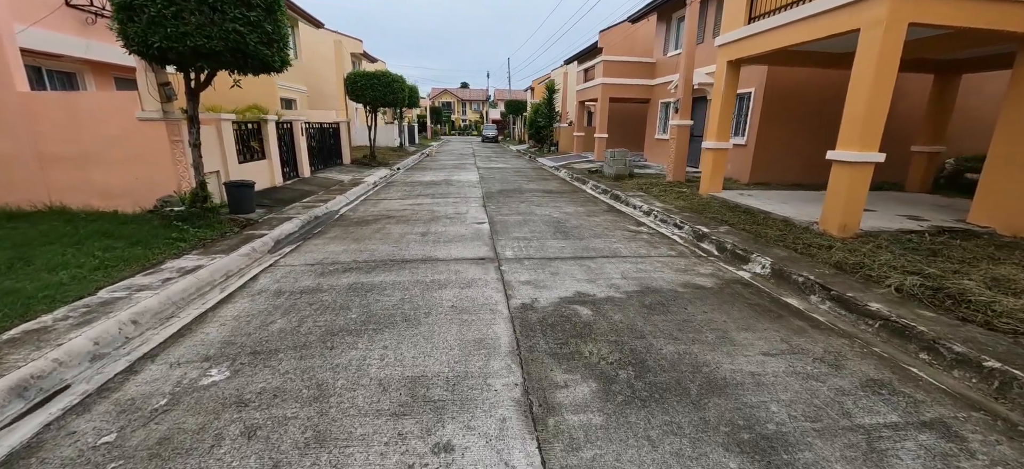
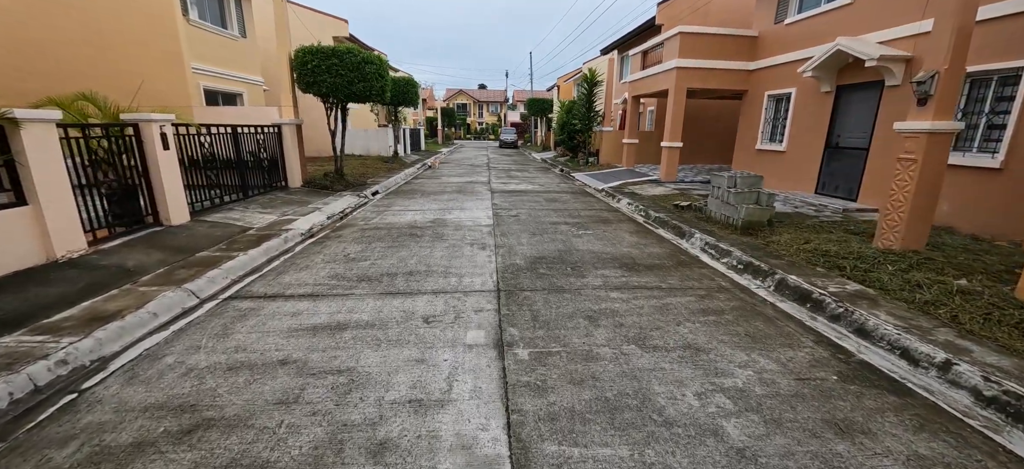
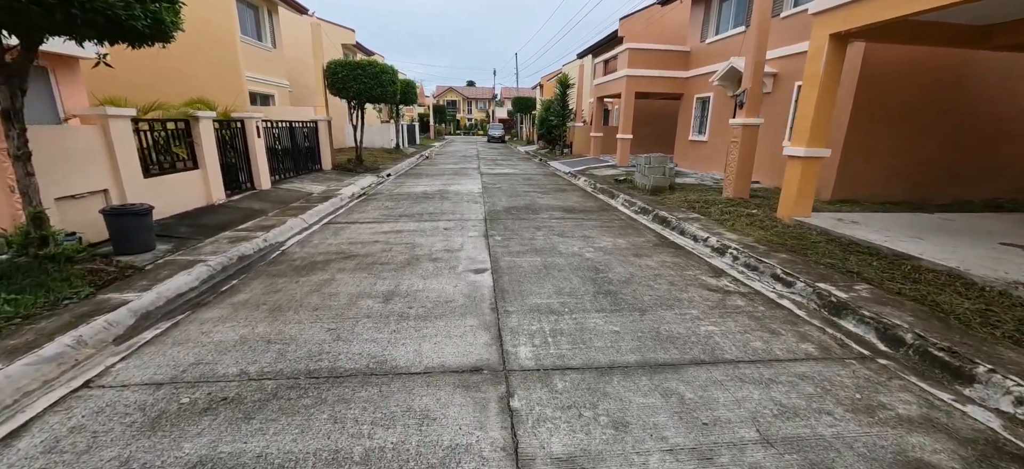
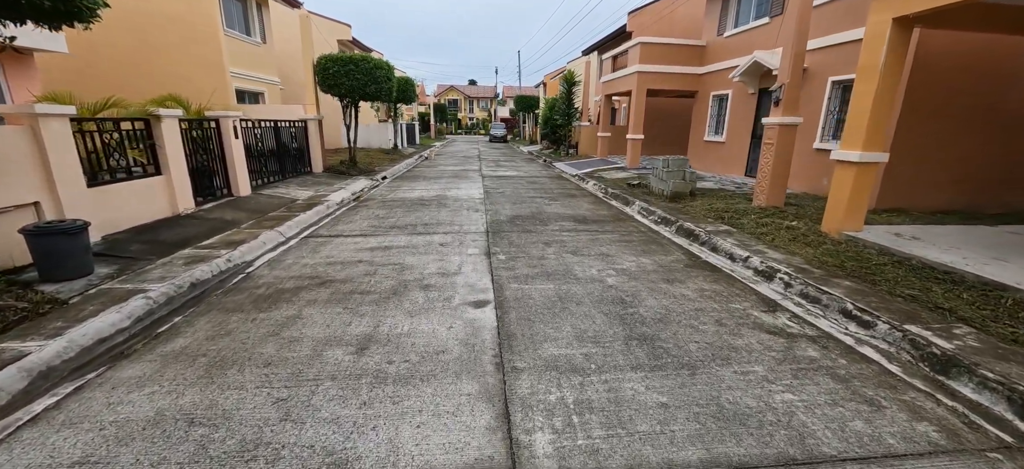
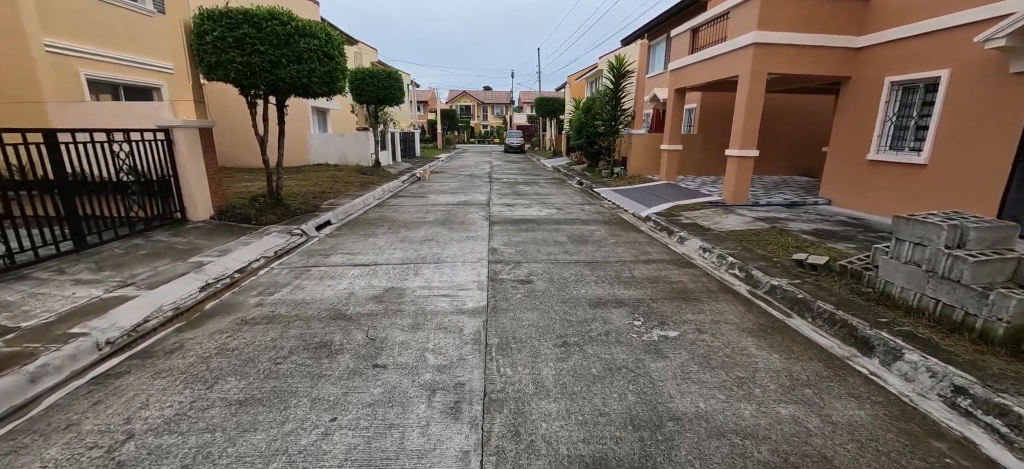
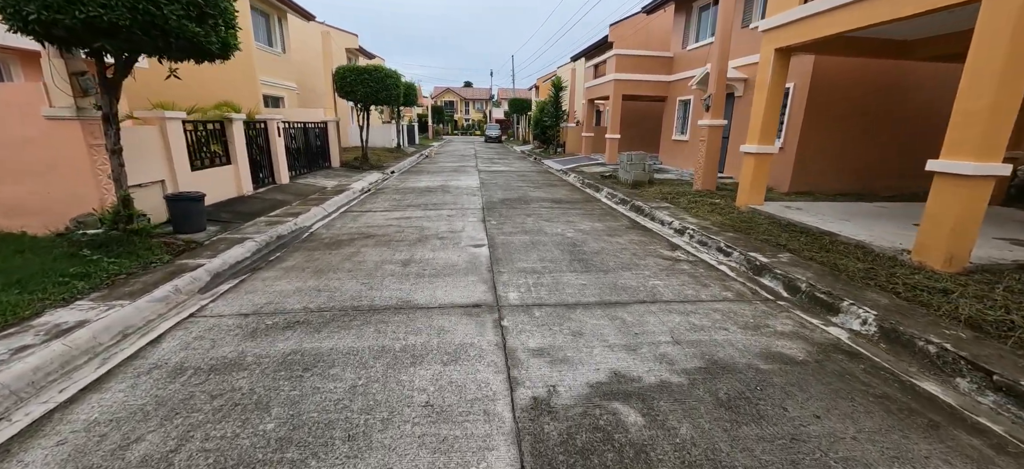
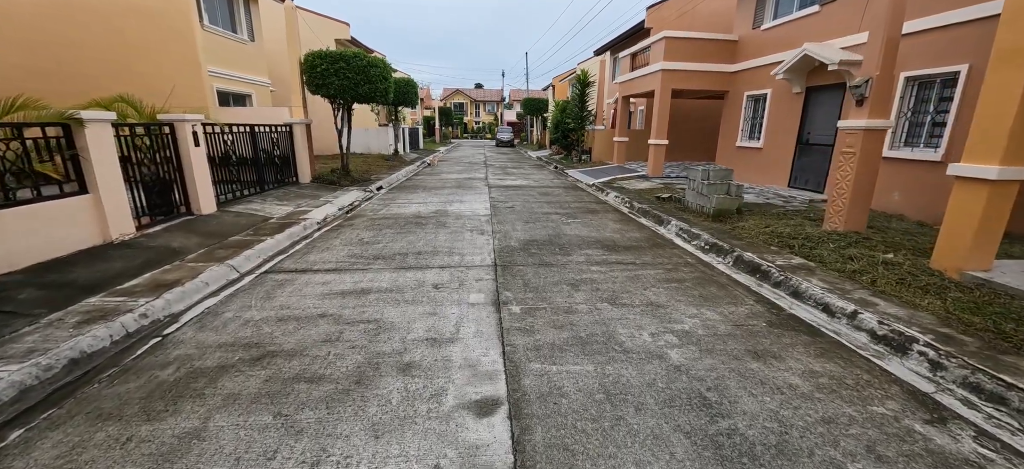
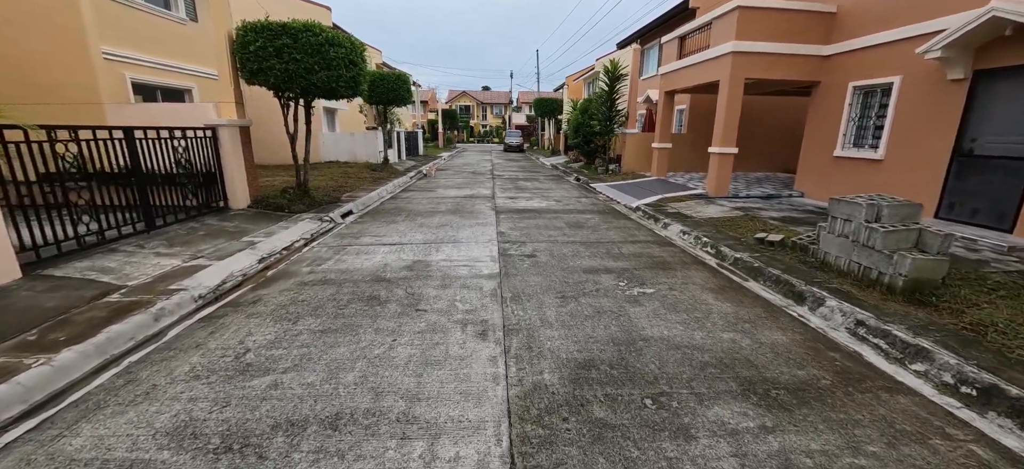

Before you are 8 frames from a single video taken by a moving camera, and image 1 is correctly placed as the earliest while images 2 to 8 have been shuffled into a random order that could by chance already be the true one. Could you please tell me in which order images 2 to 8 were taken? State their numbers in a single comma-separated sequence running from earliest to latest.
6, 3, 4, 7, 2, 8, 5
